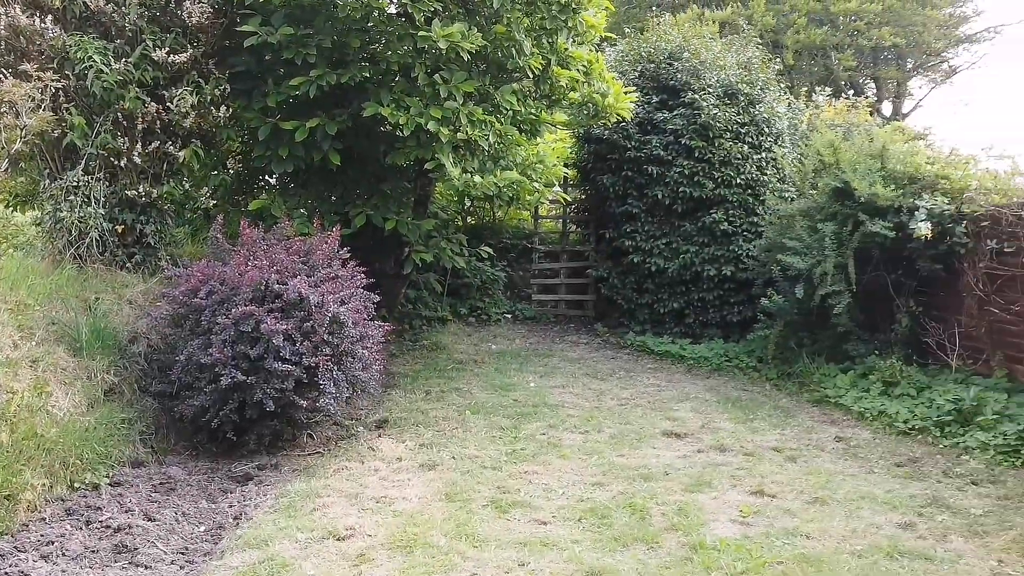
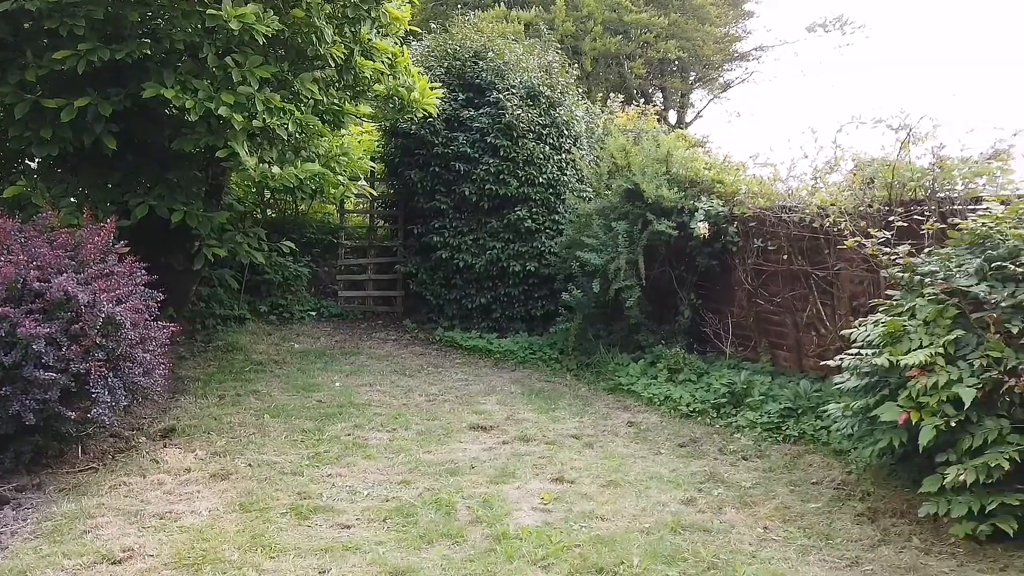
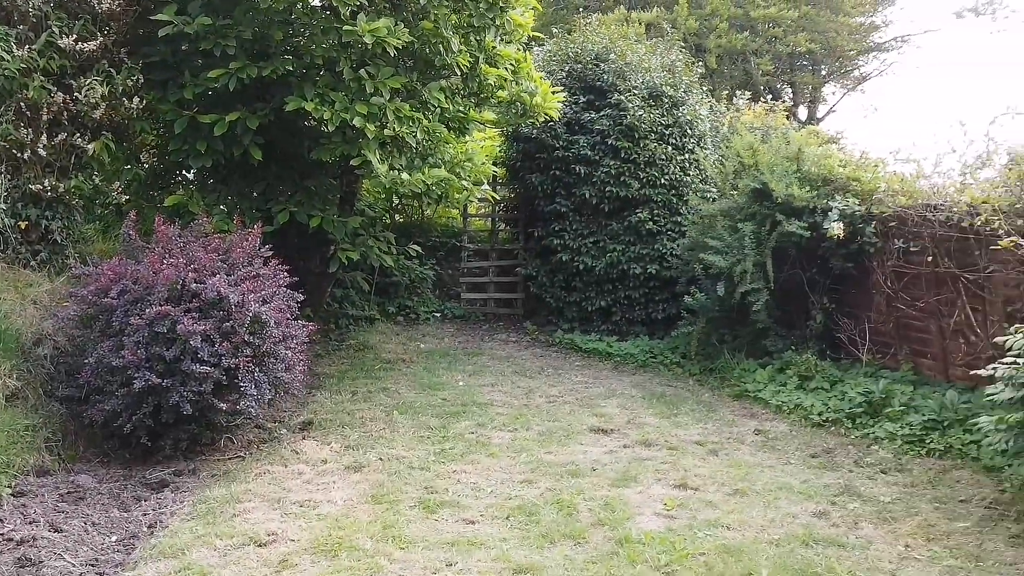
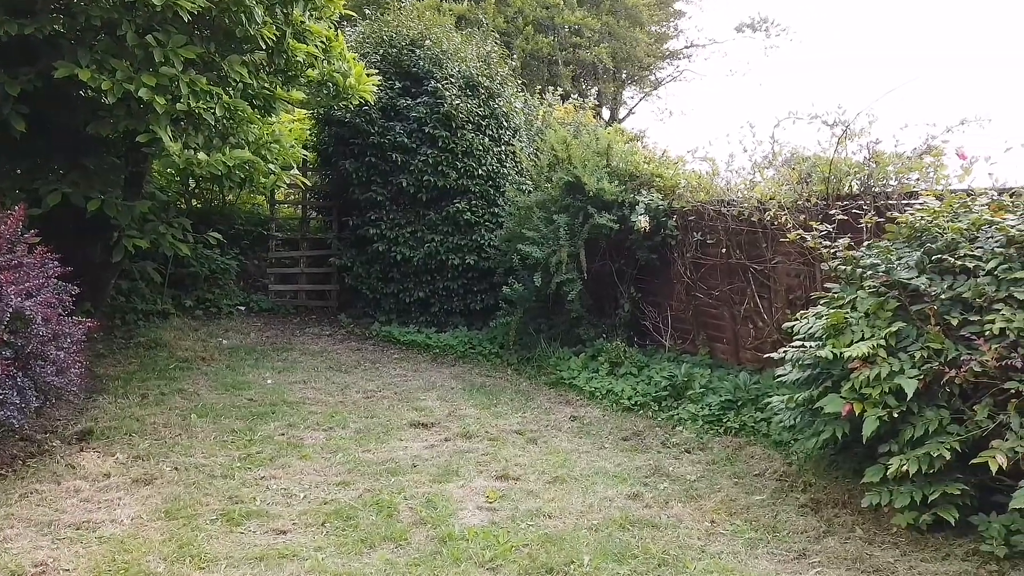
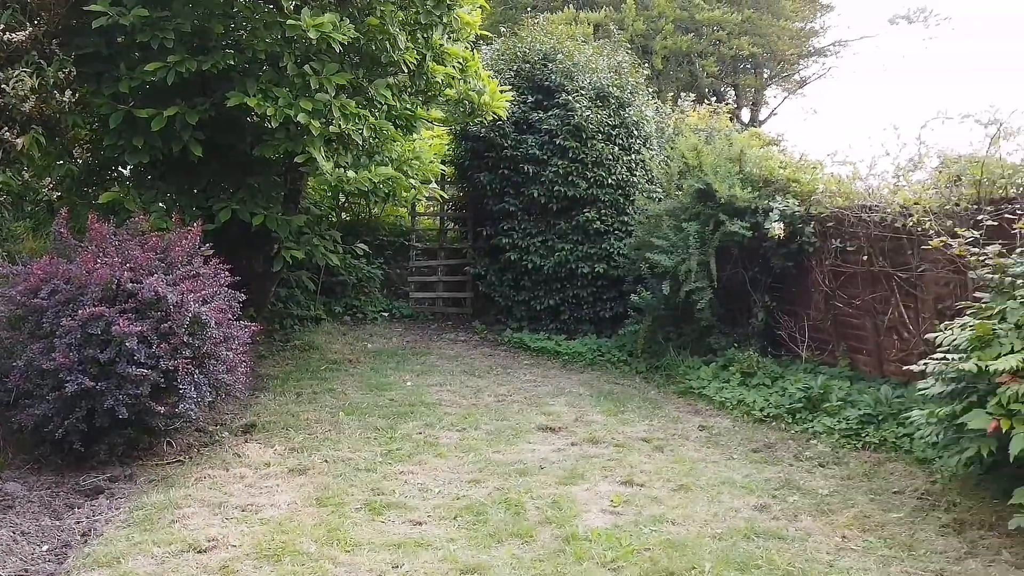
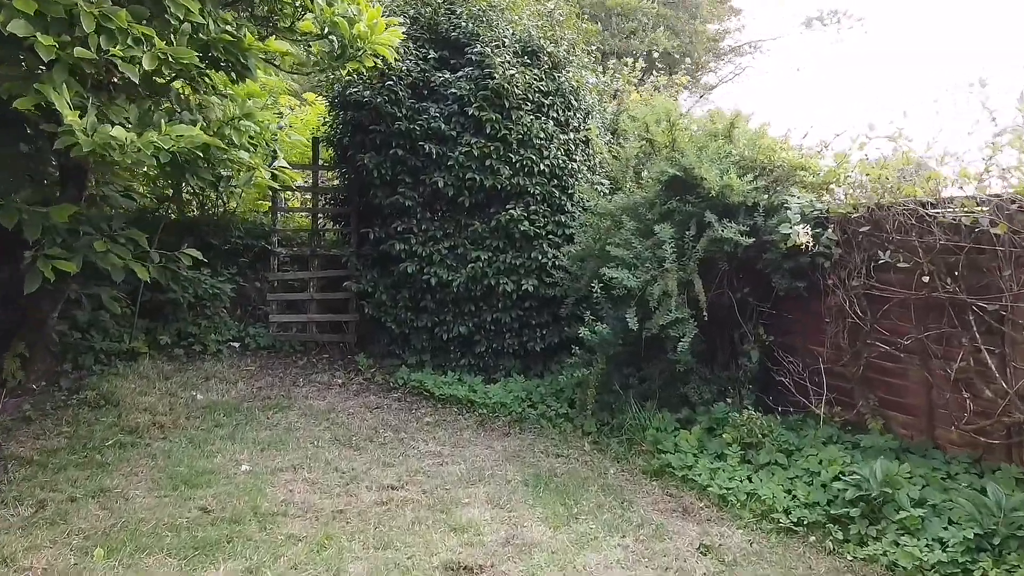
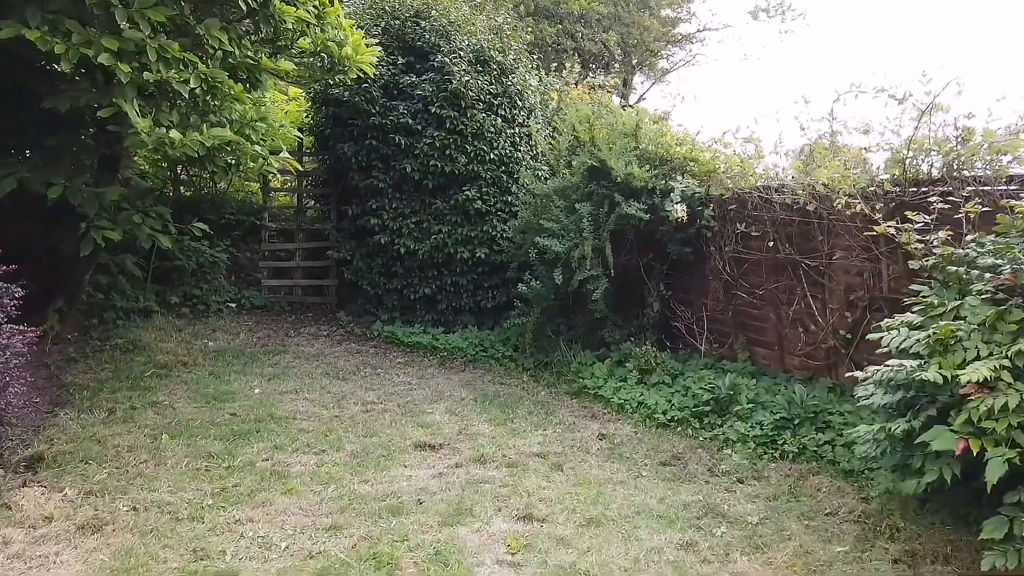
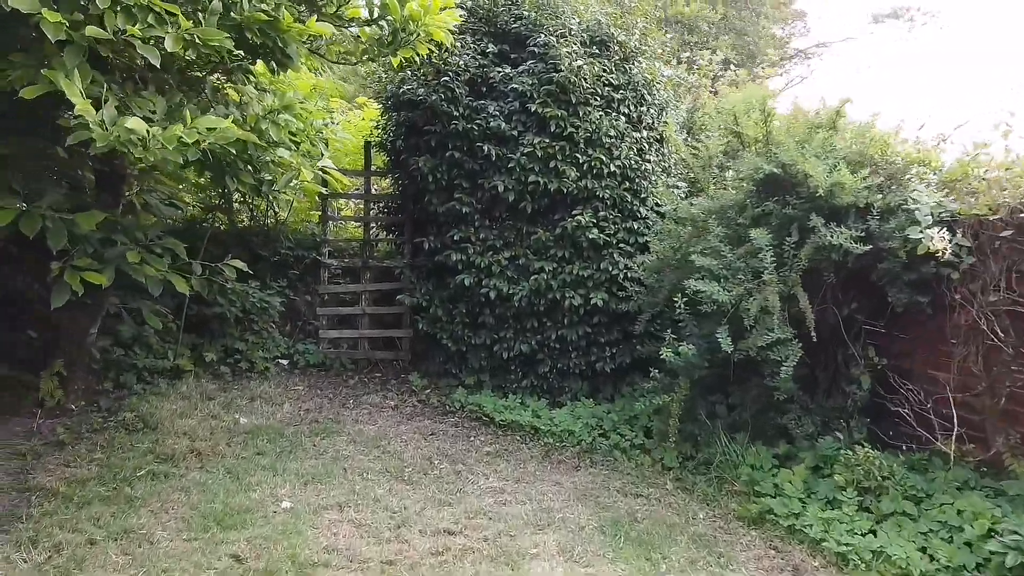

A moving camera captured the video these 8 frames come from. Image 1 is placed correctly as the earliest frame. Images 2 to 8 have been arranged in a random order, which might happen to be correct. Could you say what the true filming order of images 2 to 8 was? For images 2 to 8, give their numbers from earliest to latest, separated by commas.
3, 5, 2, 4, 7, 6, 8
